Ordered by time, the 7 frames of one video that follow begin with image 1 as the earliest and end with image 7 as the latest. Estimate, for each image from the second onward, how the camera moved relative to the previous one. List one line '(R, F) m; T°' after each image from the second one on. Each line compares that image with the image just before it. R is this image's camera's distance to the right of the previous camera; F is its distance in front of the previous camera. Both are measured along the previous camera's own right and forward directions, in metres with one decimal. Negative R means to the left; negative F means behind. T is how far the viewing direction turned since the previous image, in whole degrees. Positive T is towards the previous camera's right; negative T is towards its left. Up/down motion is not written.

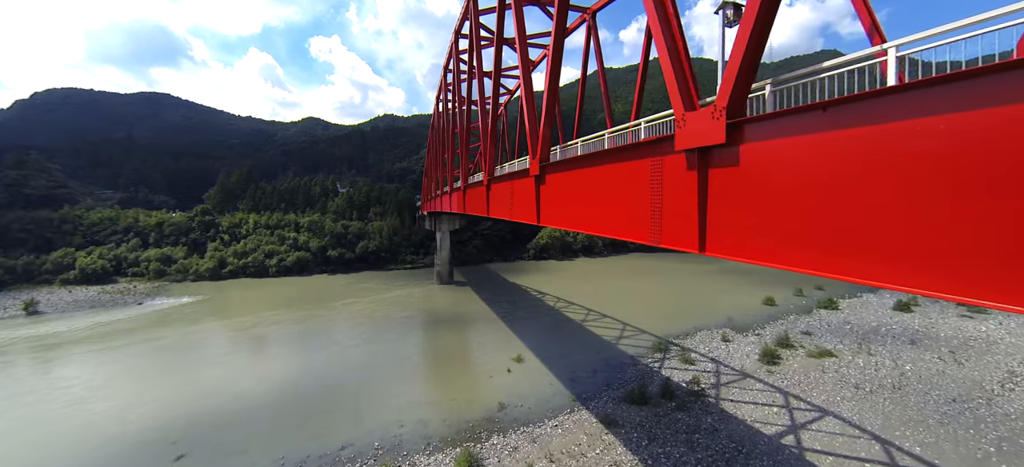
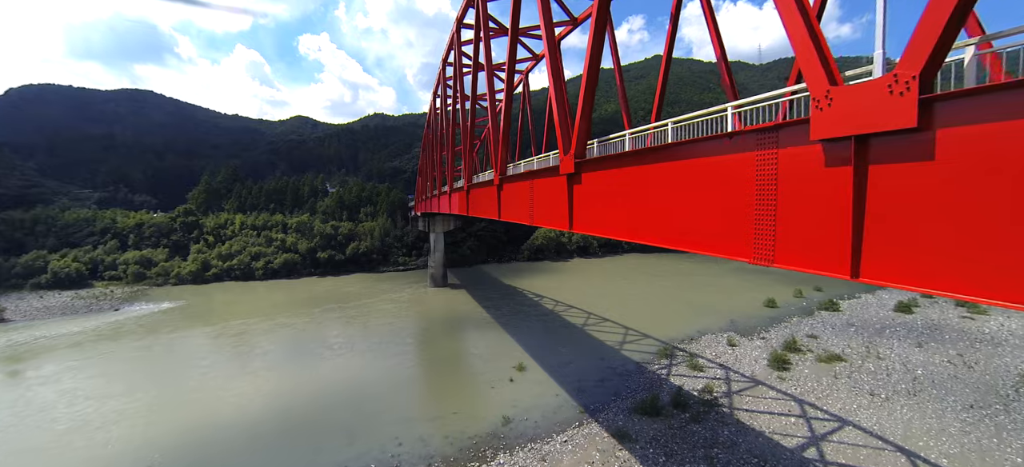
(-0.5, +0.7) m; +2°
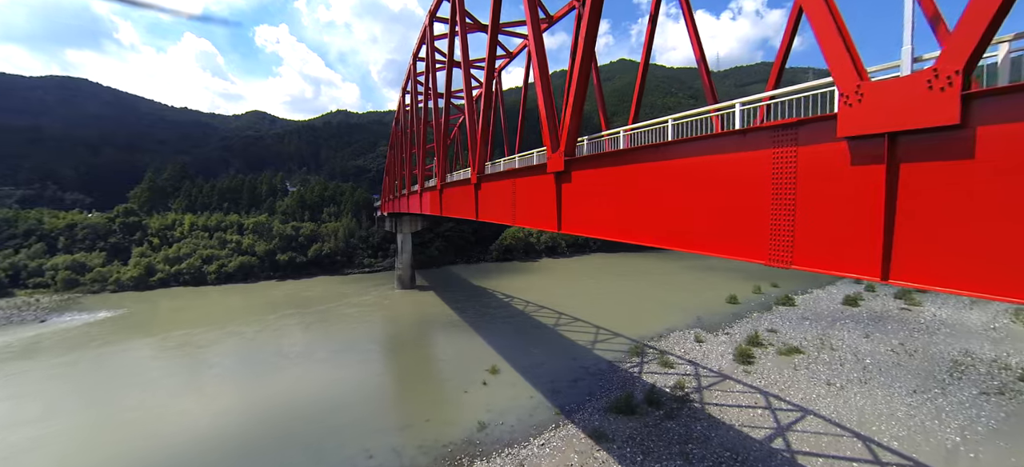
(-0.3, +0.2) m; +5°
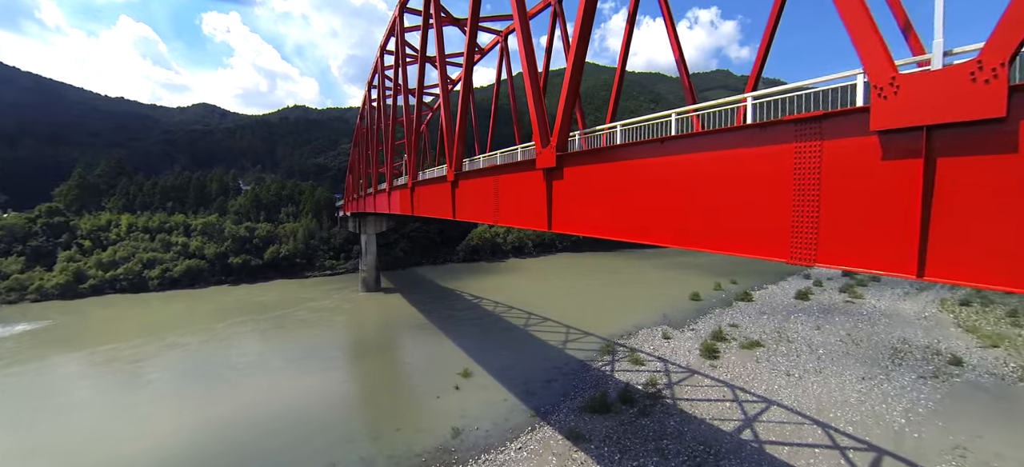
(-0.3, +0.2) m; +5°
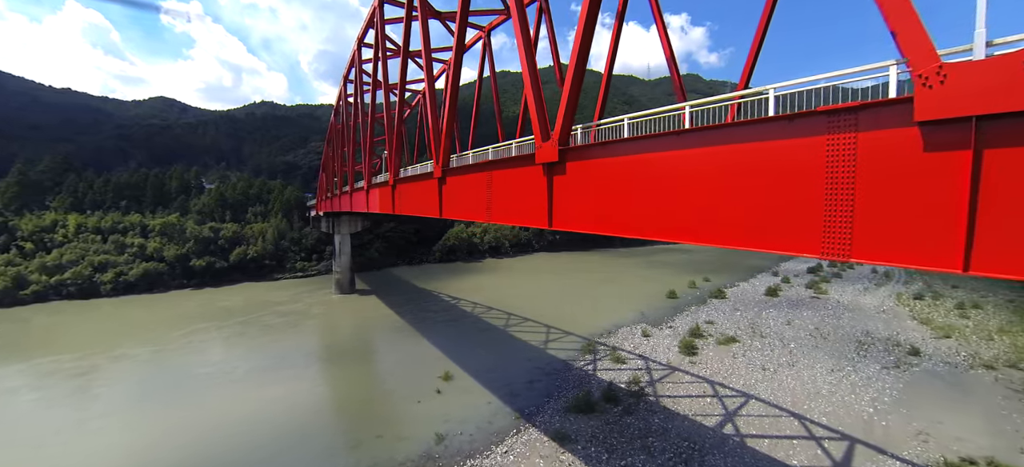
(-0.3, +0.2) m; +4°
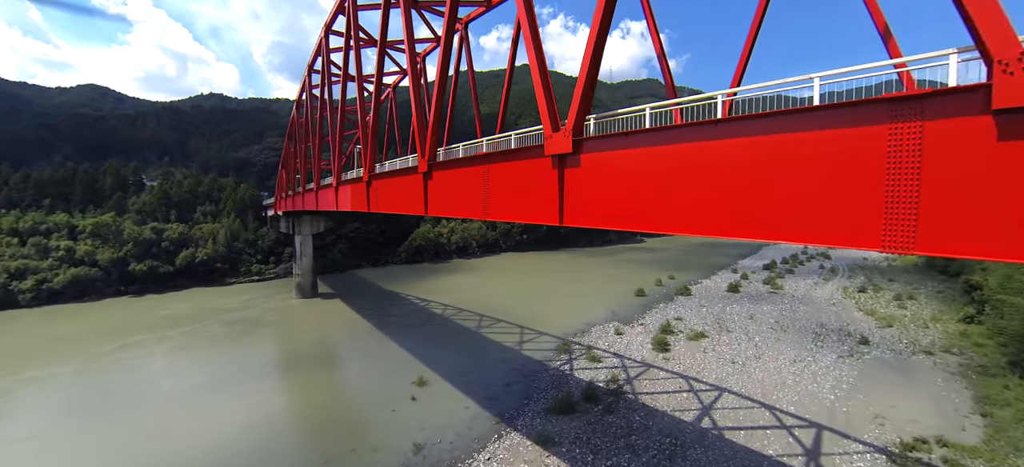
(-0.5, +0.3) m; +5°
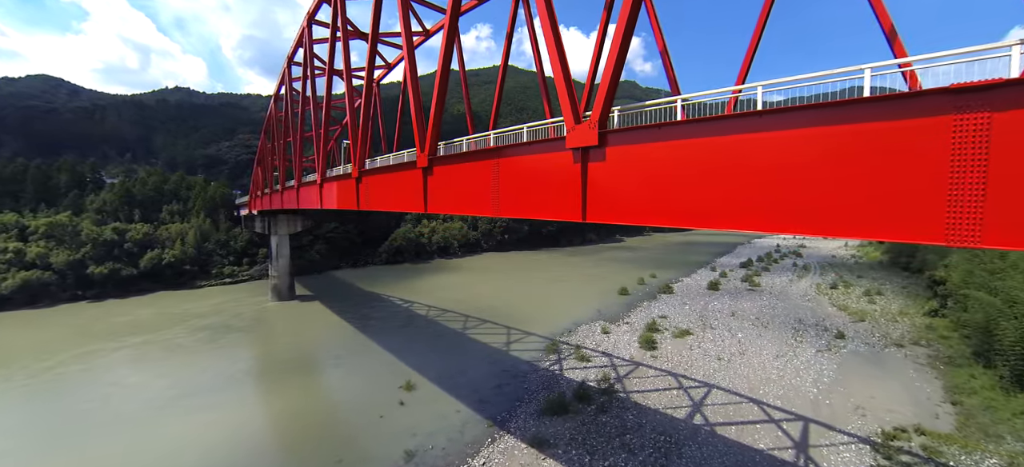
(-0.5, +0.2) m; +3°
